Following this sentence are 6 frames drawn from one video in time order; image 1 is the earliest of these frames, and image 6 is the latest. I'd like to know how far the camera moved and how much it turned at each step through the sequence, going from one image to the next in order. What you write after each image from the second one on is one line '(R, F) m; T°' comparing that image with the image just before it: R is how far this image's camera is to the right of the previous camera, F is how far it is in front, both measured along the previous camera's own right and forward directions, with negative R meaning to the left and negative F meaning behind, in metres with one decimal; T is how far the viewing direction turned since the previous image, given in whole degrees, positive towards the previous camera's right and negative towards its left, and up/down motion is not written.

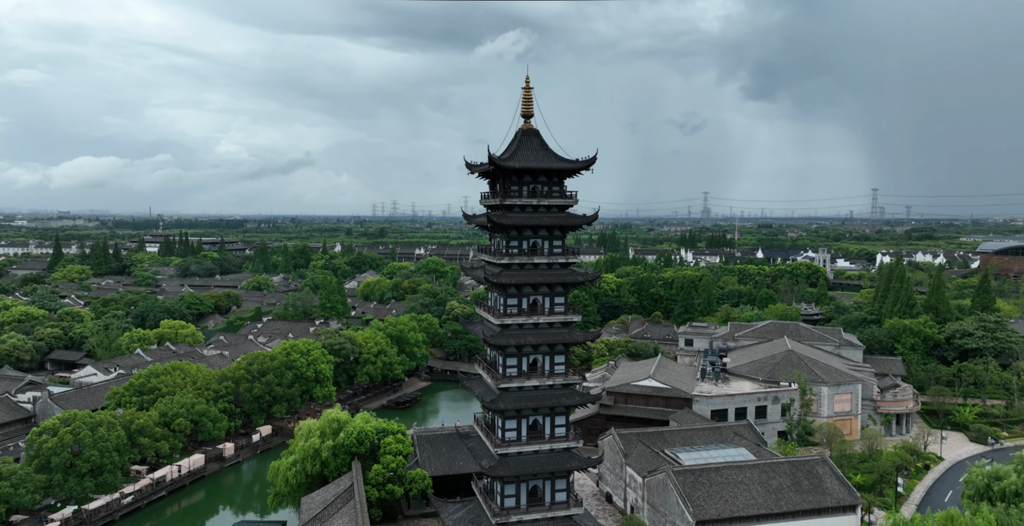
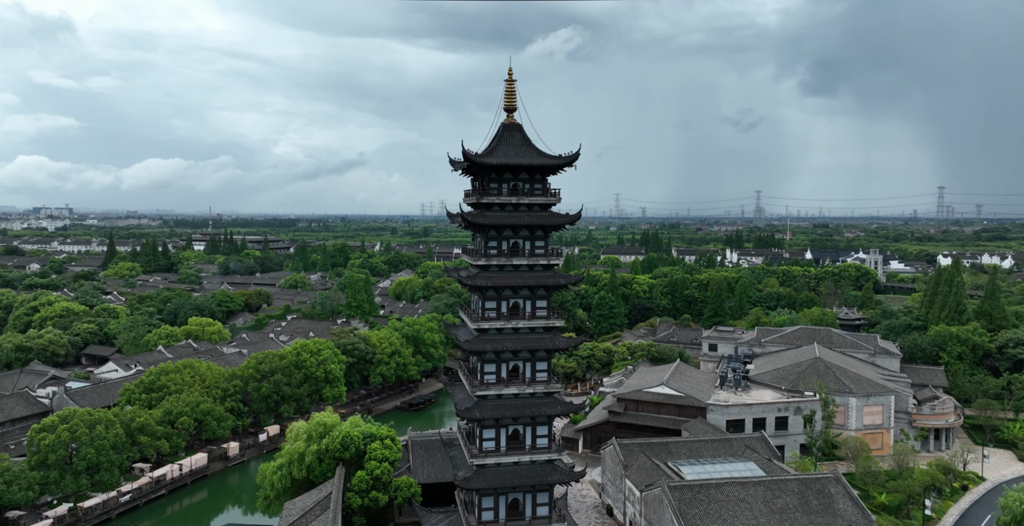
(+2.1, +1.1) m; -4°
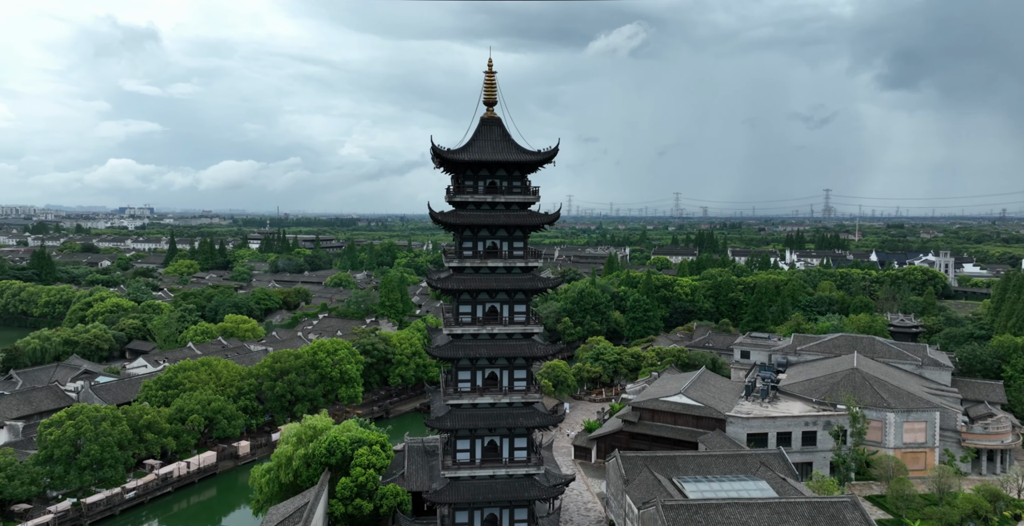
(+2.4, +1.2) m; -5°
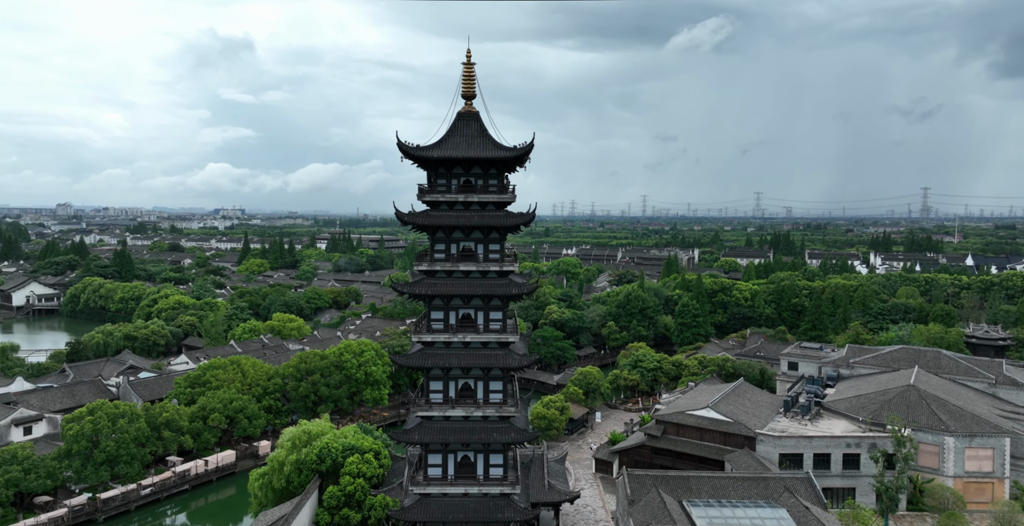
(+2.7, +1.5) m; -7°
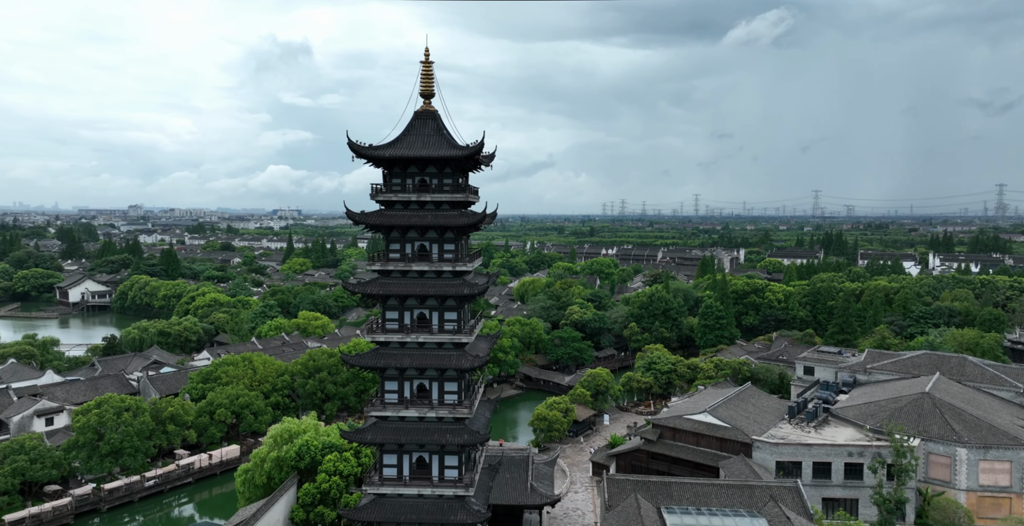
(+2.6, +0.4) m; -5°
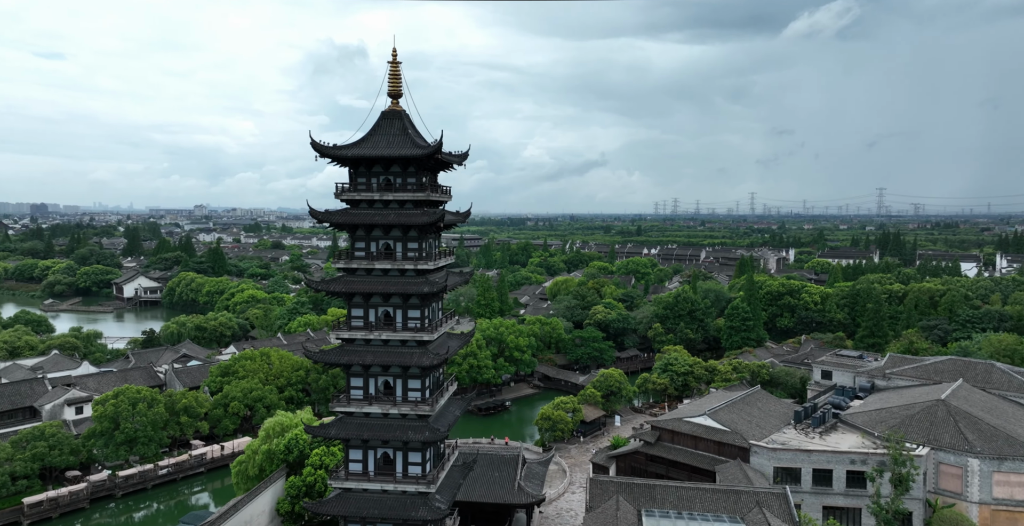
(+2.4, +0.2) m; -5°
